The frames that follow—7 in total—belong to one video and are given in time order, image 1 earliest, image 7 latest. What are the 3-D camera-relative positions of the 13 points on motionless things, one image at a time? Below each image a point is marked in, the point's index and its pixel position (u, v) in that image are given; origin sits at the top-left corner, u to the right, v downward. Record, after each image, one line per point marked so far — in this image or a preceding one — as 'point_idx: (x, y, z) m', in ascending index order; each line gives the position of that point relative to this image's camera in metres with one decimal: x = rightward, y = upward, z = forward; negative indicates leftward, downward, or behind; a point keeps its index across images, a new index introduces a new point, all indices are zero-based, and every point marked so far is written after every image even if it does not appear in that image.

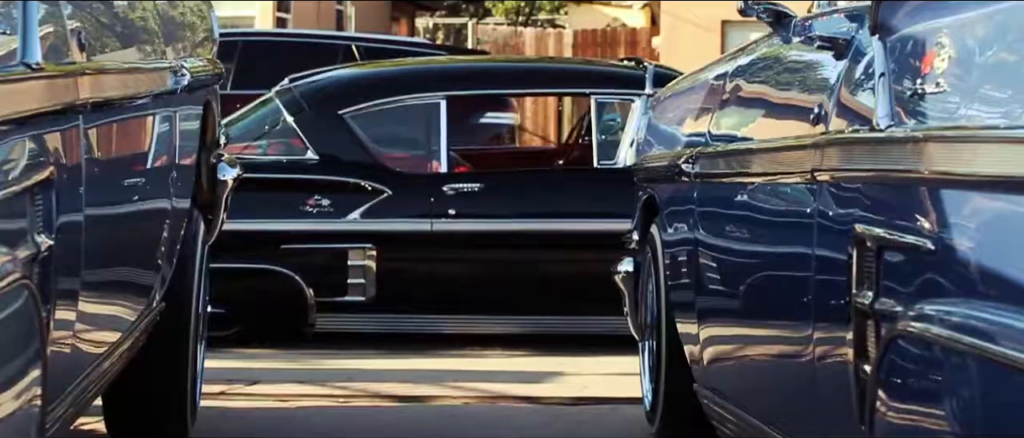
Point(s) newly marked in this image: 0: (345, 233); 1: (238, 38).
0: (-0.9, -0.1, +8.7) m
1: (-2.5, +1.6, +14.1) m
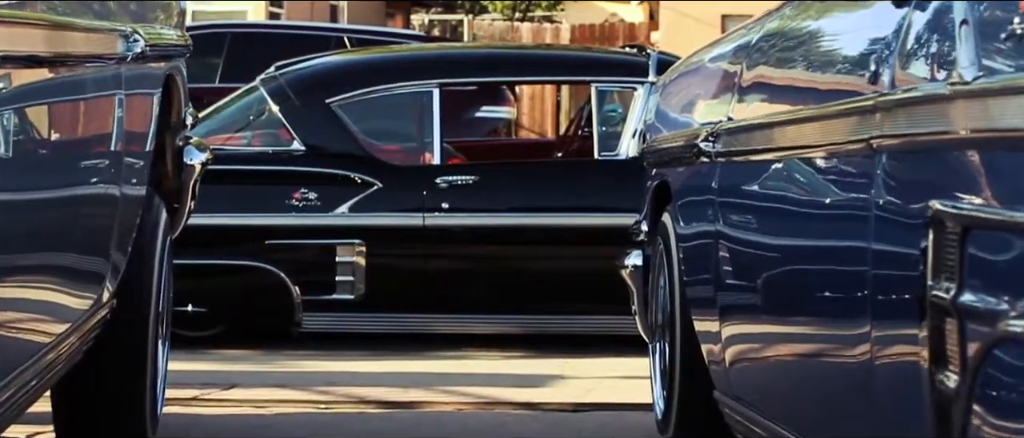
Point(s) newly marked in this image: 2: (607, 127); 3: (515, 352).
0: (-1.0, 0.0, +8.3) m
1: (-2.5, +1.7, +13.7) m
2: (+0.5, +0.5, +8.7) m
3: (0.0, -0.7, +8.5) m
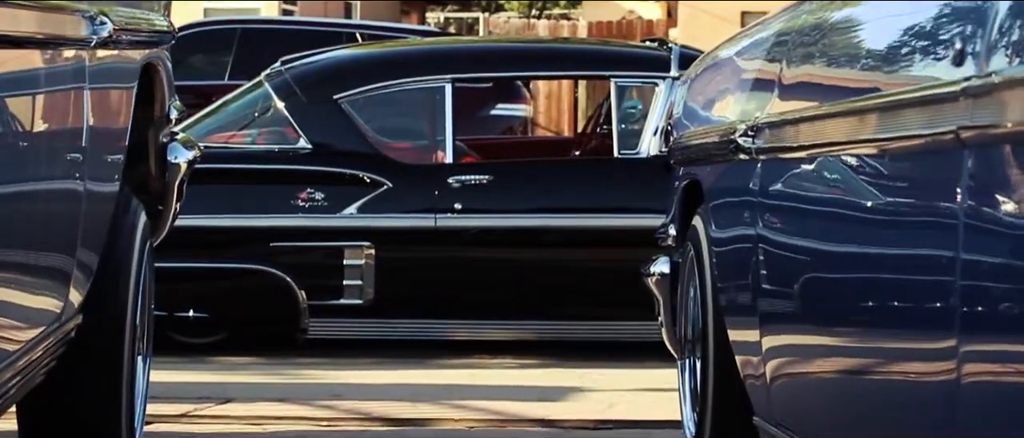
0: (-0.9, -0.1, +7.9) m
1: (-2.4, +1.7, +13.3) m
2: (+0.6, +0.5, +8.3) m
3: (+0.1, -0.7, +8.1) m
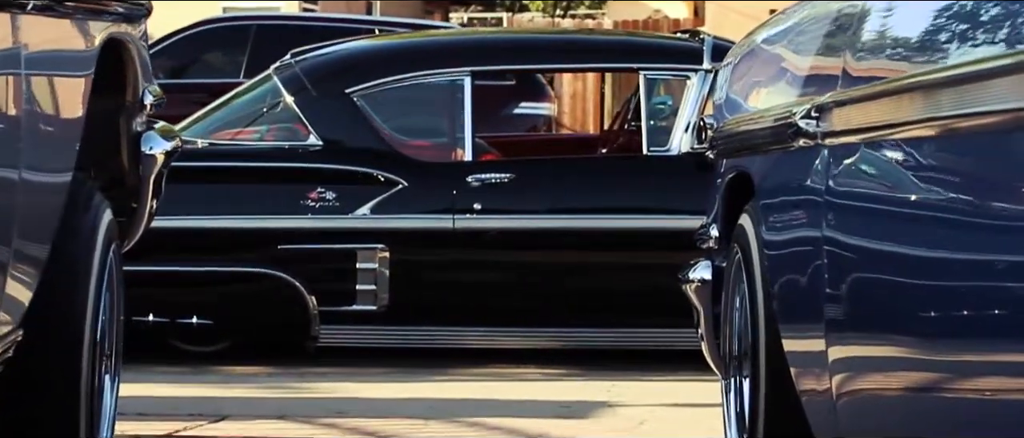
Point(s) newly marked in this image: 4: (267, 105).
0: (-0.8, -0.1, +7.4) m
1: (-2.2, +1.6, +12.9) m
2: (+0.7, +0.5, +7.8) m
3: (+0.2, -0.7, +7.6) m
4: (-1.2, +0.6, +7.9) m
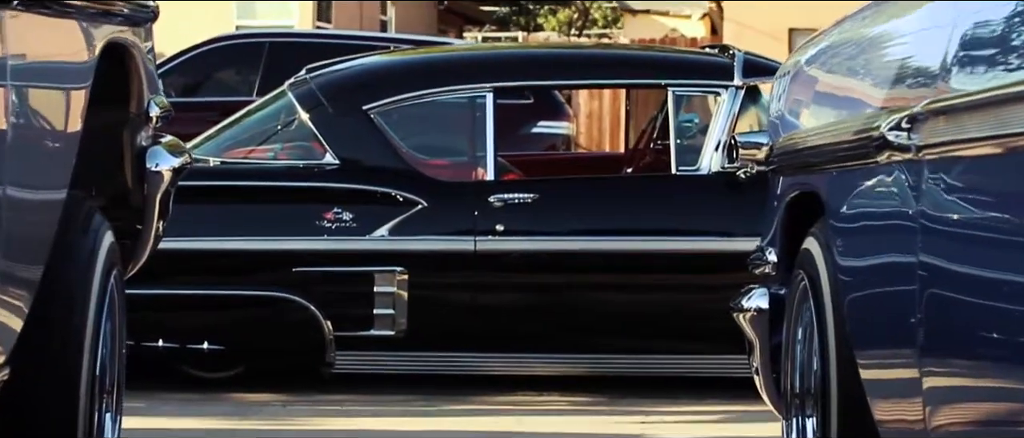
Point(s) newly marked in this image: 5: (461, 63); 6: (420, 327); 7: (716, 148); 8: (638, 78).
0: (-0.7, -0.2, +7.2) m
1: (-2.0, +1.5, +12.6) m
2: (+0.8, +0.4, +7.5) m
3: (+0.3, -0.8, +7.3) m
4: (-1.1, +0.5, +7.6) m
5: (-0.3, +0.8, +7.5) m
6: (-0.4, -0.5, +7.1) m
7: (+1.0, +0.3, +7.4) m
8: (+0.6, +0.7, +7.5) m
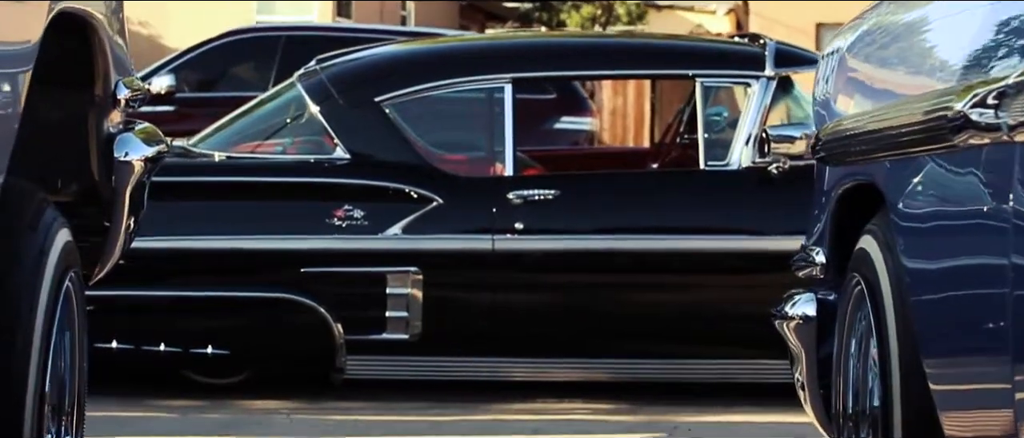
0: (-0.6, -0.2, +6.8) m
1: (-1.8, +1.5, +12.3) m
2: (+0.9, +0.4, +7.1) m
3: (+0.4, -0.8, +7.0) m
4: (-1.0, +0.5, +7.2) m
5: (-0.2, +0.8, +7.2) m
6: (-0.3, -0.5, +6.8) m
7: (+1.1, +0.4, +7.1) m
8: (+0.7, +0.7, +7.1) m
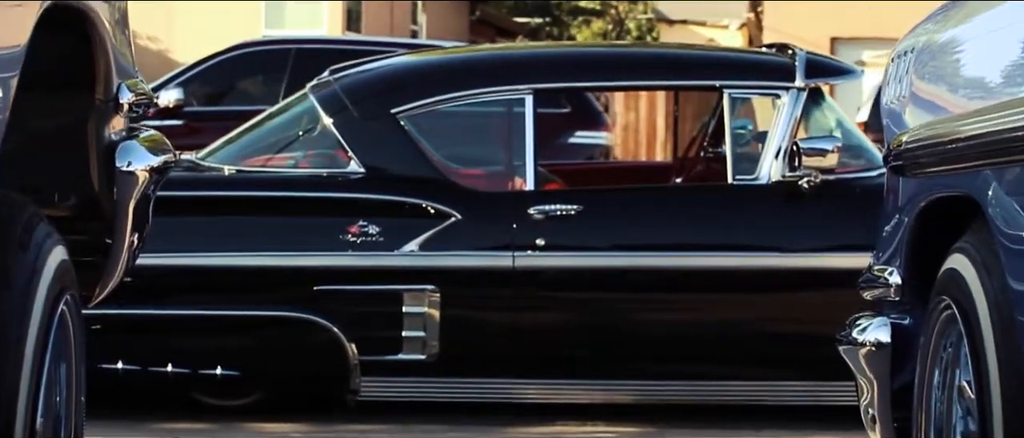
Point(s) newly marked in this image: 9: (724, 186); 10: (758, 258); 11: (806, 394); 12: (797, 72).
0: (-0.5, -0.2, +6.5) m
1: (-1.7, +1.4, +12.1) m
2: (+1.0, +0.3, +6.9) m
3: (+0.5, -0.9, +6.7) m
4: (-0.9, +0.4, +7.0) m
5: (-0.1, +0.7, +6.9) m
6: (-0.3, -0.6, +6.5) m
7: (+1.2, +0.3, +6.8) m
8: (+0.8, +0.6, +6.9) m
9: (+0.9, +0.1, +6.7) m
10: (+1.0, -0.2, +6.5) m
11: (+1.2, -0.7, +6.6) m
12: (+1.3, +0.7, +6.9) m
